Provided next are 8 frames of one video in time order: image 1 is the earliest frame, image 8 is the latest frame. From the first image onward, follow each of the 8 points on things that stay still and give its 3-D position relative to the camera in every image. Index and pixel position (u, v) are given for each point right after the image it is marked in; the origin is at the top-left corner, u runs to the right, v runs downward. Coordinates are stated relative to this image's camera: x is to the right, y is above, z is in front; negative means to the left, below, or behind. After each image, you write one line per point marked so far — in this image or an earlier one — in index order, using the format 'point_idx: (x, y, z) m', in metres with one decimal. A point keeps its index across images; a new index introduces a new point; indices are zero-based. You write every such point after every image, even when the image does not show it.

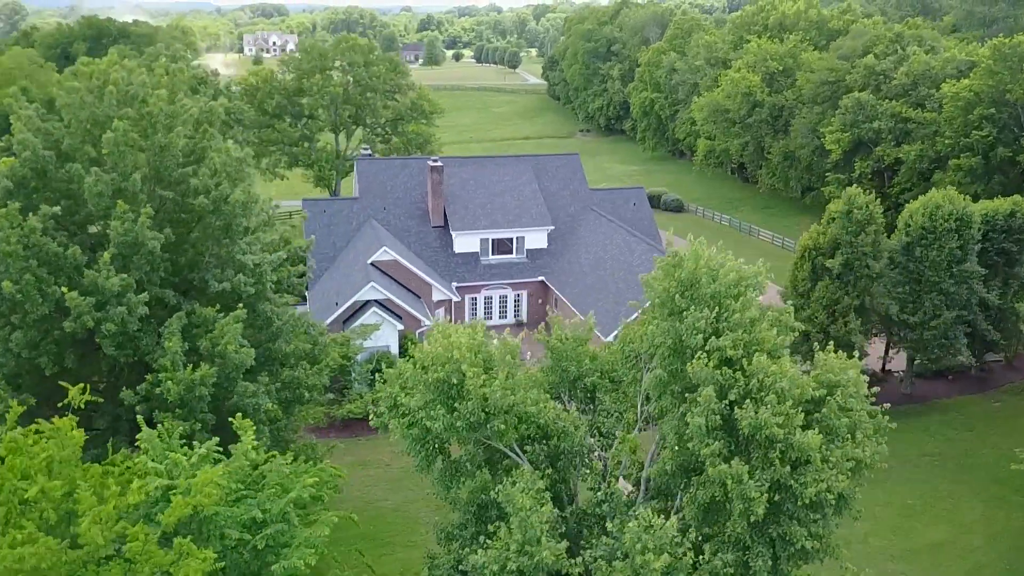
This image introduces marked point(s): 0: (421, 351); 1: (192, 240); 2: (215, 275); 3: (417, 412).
0: (-1.3, -0.9, +11.8) m
1: (-6.5, +1.0, +16.7) m
2: (-6.0, +0.3, +16.4) m
3: (-1.3, -1.8, +11.6) m
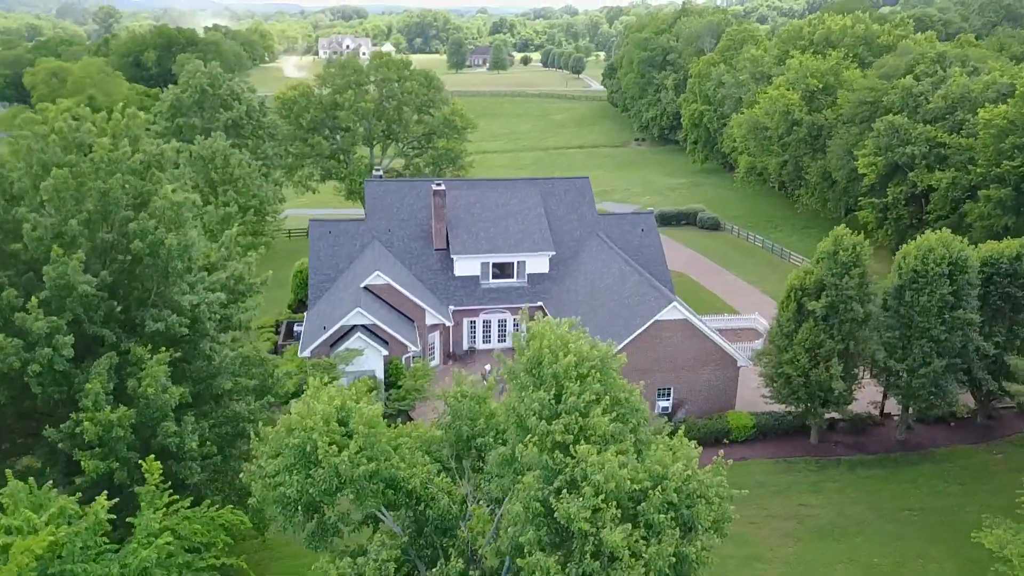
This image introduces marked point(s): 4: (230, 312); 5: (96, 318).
0: (-3.3, -1.9, +12.1) m
1: (-8.0, +0.2, +17.4) m
2: (-7.5, -0.6, +17.1) m
3: (-3.4, -2.7, +11.9) m
4: (-6.6, -0.6, +19.1) m
5: (-8.4, -0.6, +16.5) m
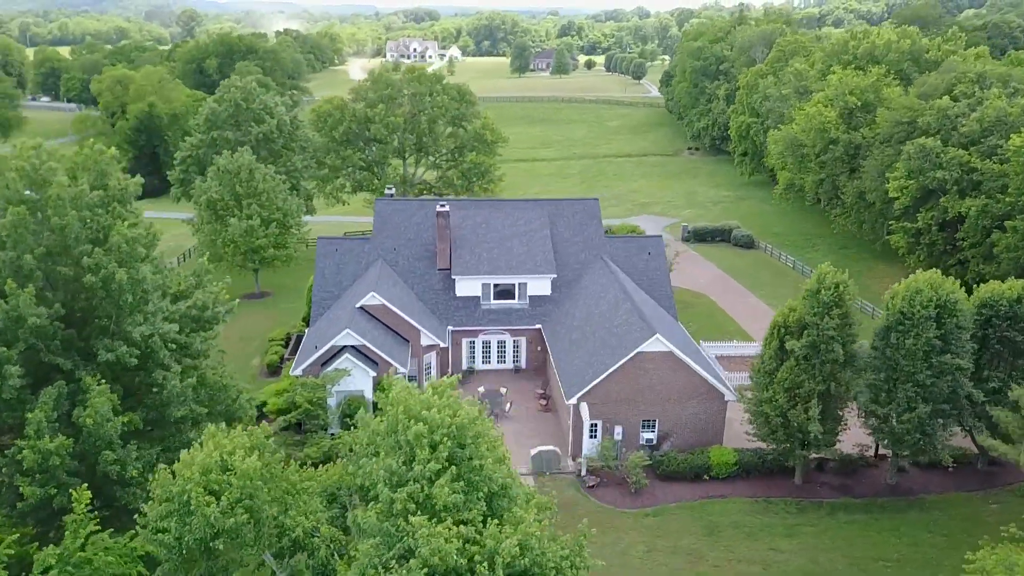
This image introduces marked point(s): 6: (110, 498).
0: (-5.2, -2.7, +12.6) m
1: (-9.4, -0.5, +18.3) m
2: (-8.9, -1.3, +17.9) m
3: (-5.3, -3.5, +12.3) m
4: (-7.8, -1.3, +19.8) m
5: (-9.8, -1.2, +17.4) m
6: (-8.8, -4.6, +17.7) m
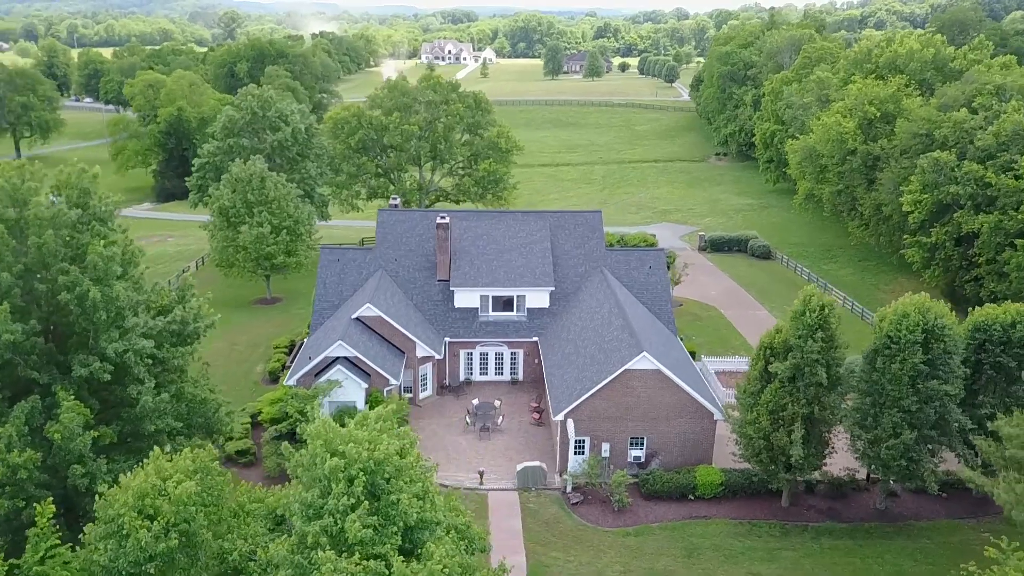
0: (-6.2, -3.1, +12.9) m
1: (-10.2, -0.9, +18.8) m
2: (-9.7, -1.6, +18.4) m
3: (-6.4, -3.9, +12.7) m
4: (-8.6, -1.7, +20.3) m
5: (-10.6, -1.6, +17.9) m
6: (-9.6, -5.0, +18.2) m
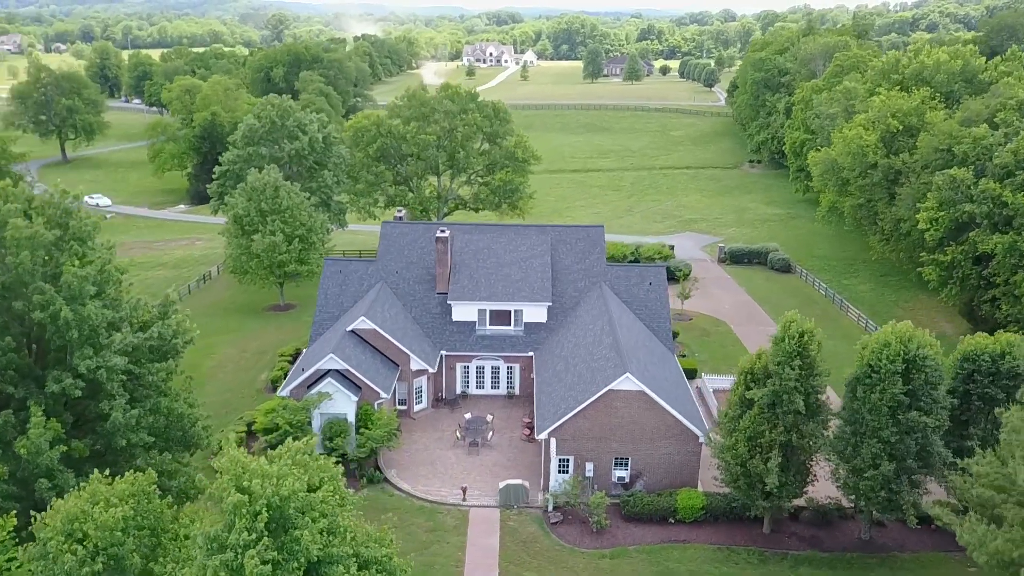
0: (-7.5, -3.6, +13.4) m
1: (-11.1, -1.3, +19.5) m
2: (-10.7, -2.1, +19.0) m
3: (-7.7, -4.4, +13.2) m
4: (-9.4, -2.1, +20.9) m
5: (-11.6, -2.0, +18.6) m
6: (-10.7, -5.4, +18.9) m
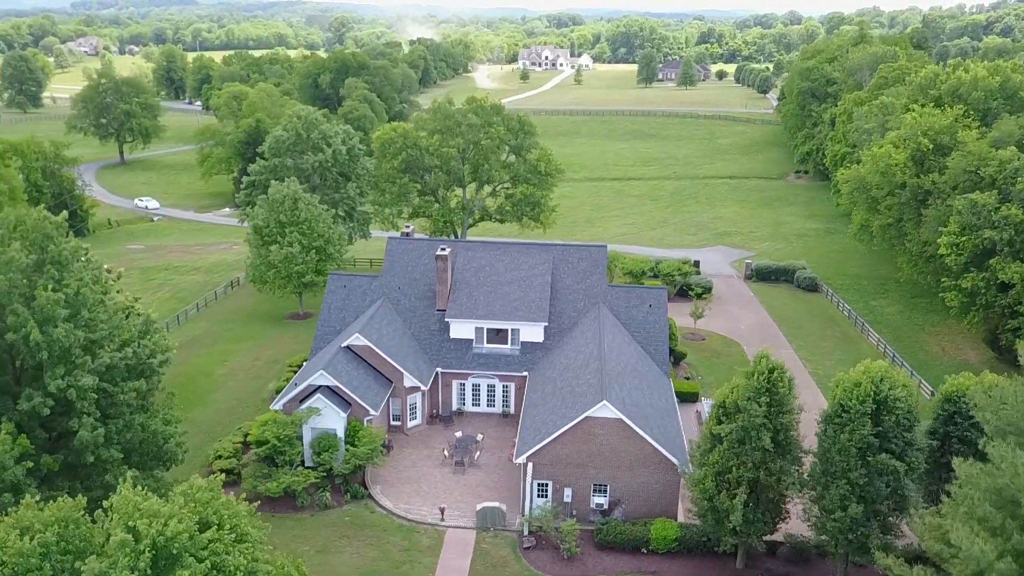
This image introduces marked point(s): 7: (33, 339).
0: (-9.2, -4.2, +14.2) m
1: (-12.3, -1.9, +20.5) m
2: (-11.9, -2.6, +20.0) m
3: (-9.4, -5.0, +14.0) m
4: (-10.6, -2.7, +21.8) m
5: (-12.9, -2.5, +19.7) m
6: (-12.0, -6.0, +19.9) m
7: (-11.6, -1.3, +19.8) m
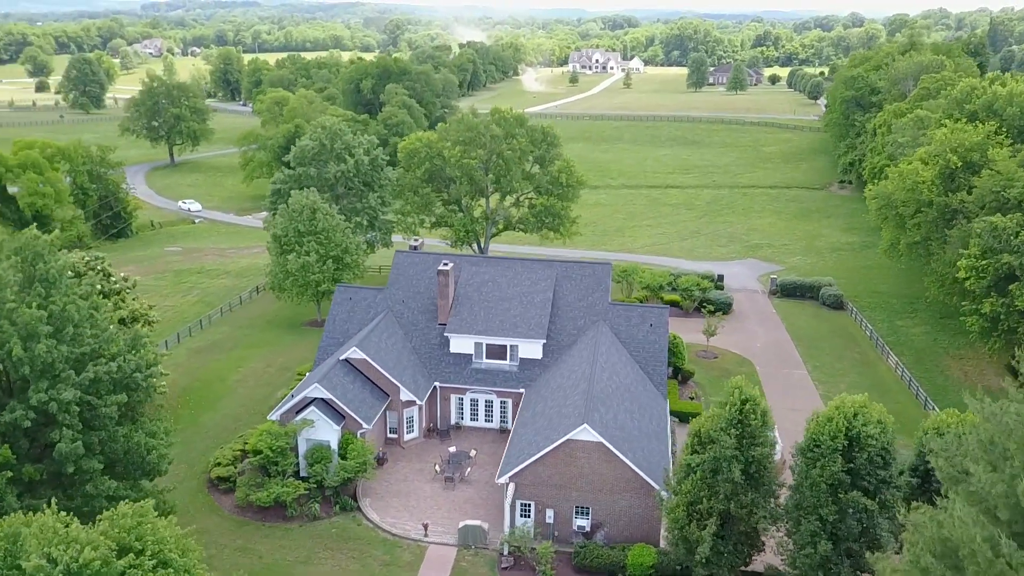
0: (-10.6, -4.7, +15.0) m
1: (-13.2, -2.3, +21.5) m
2: (-12.9, -3.1, +21.0) m
3: (-10.8, -5.5, +14.8) m
4: (-11.4, -3.2, +22.6) m
5: (-13.9, -3.0, +20.7) m
6: (-13.1, -6.4, +20.8) m
7: (-12.6, -1.7, +20.7) m
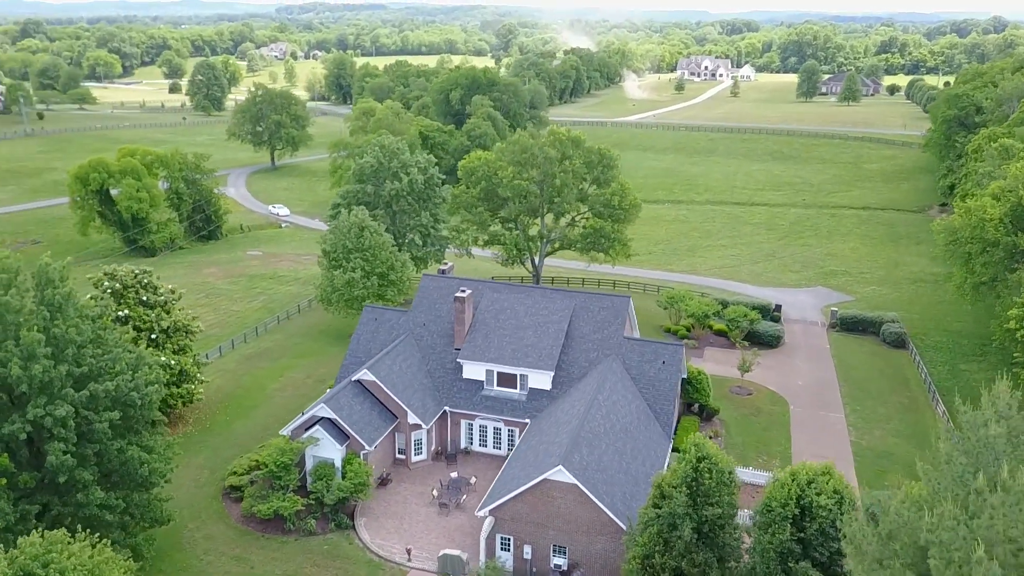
0: (-12.8, -5.4, +16.9) m
1: (-14.5, -3.0, +23.7) m
2: (-14.2, -3.7, +23.2) m
3: (-13.1, -6.2, +16.8) m
4: (-12.6, -4.0, +24.7) m
5: (-15.3, -3.6, +23.0) m
6: (-14.6, -7.1, +23.1) m
7: (-13.9, -2.4, +22.9) m
